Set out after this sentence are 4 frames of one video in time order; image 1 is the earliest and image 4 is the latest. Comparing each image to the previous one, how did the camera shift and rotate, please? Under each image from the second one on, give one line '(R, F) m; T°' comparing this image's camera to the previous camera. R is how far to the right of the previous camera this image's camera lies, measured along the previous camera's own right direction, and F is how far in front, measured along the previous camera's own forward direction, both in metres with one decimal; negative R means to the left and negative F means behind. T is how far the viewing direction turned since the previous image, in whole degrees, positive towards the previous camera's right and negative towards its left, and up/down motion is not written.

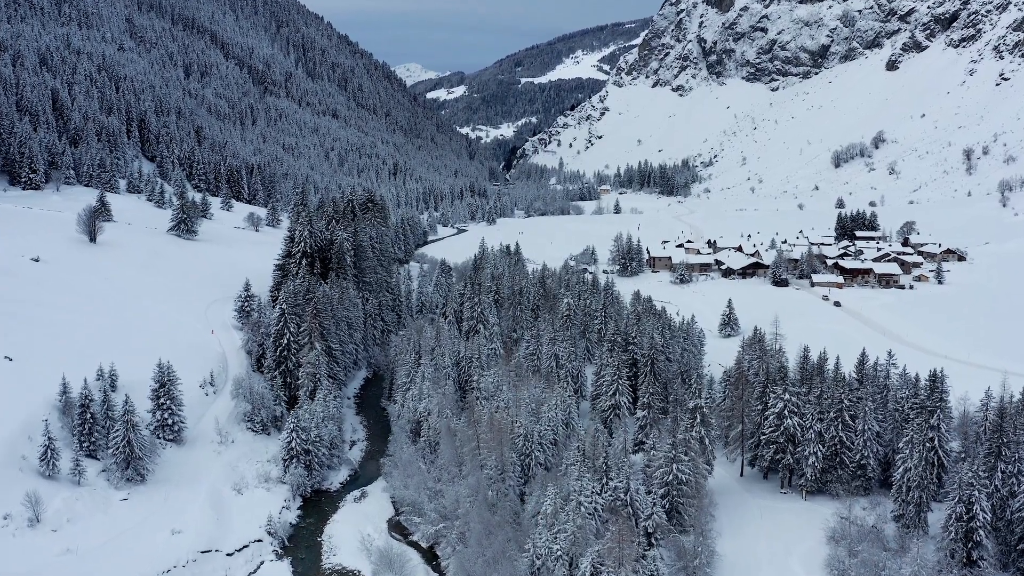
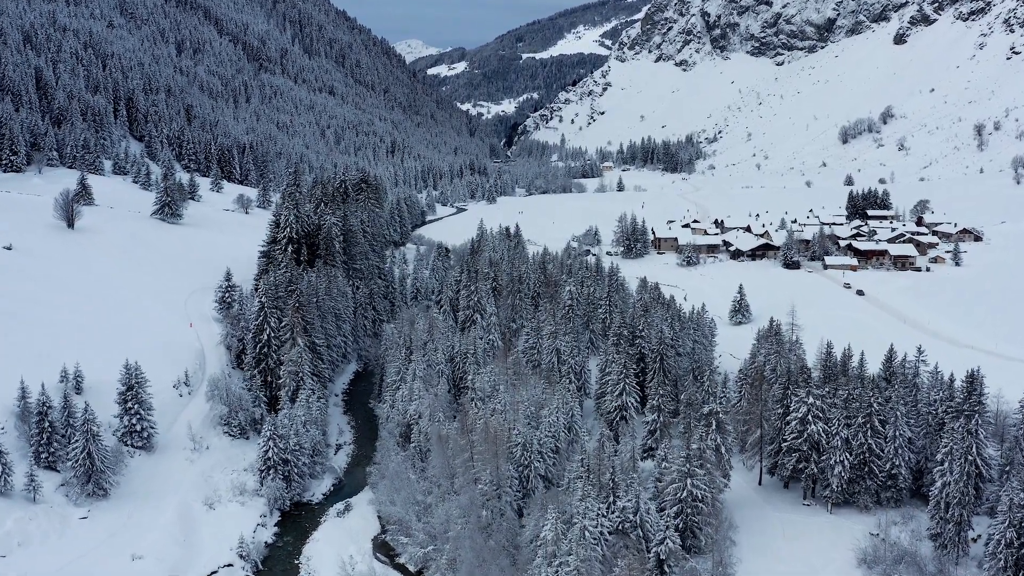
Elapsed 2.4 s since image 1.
(+0.4, +4.8) m; 0°
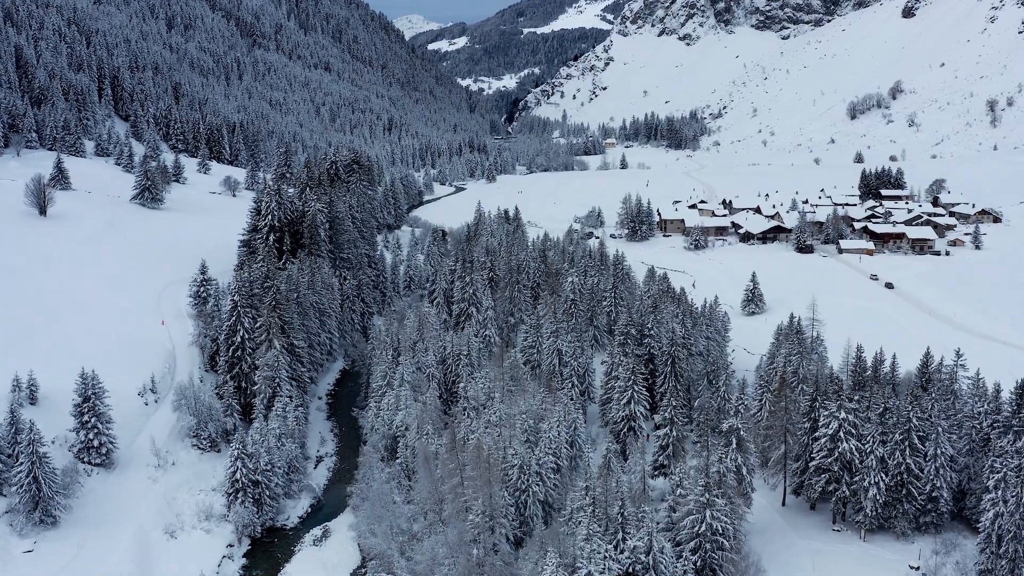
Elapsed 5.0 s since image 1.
(+0.4, +5.2) m; 0°
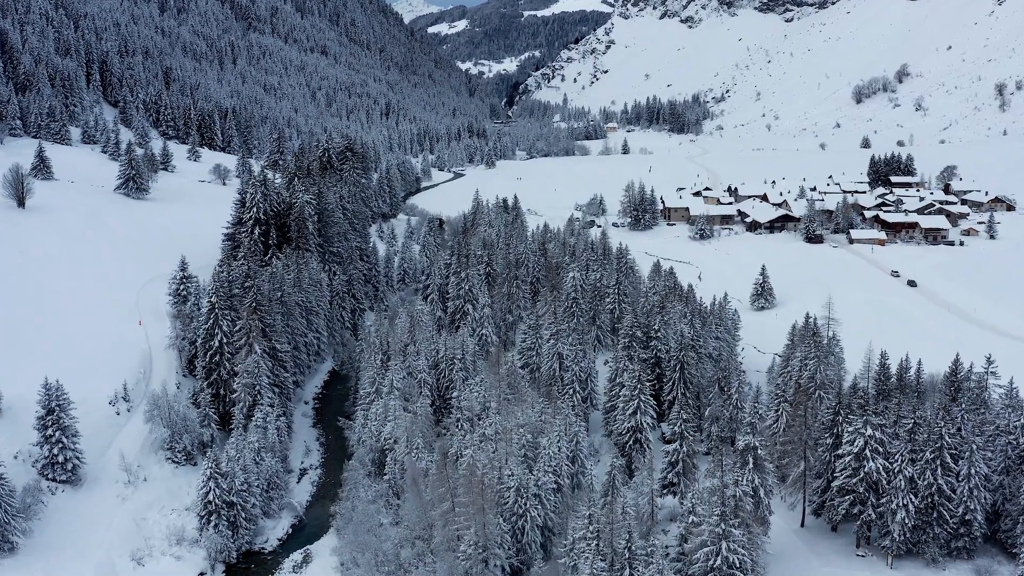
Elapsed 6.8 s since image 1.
(+0.3, +3.6) m; 0°
